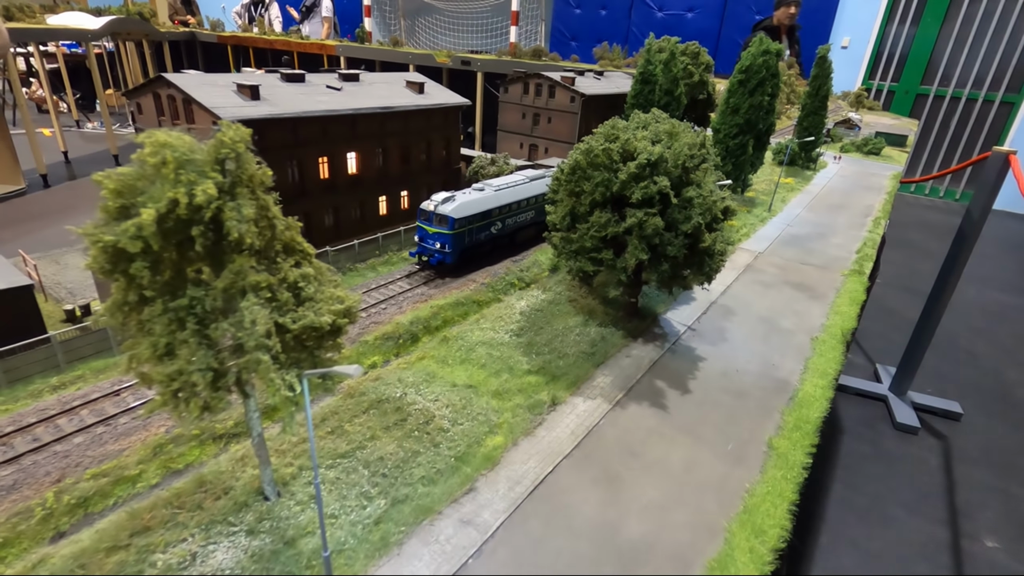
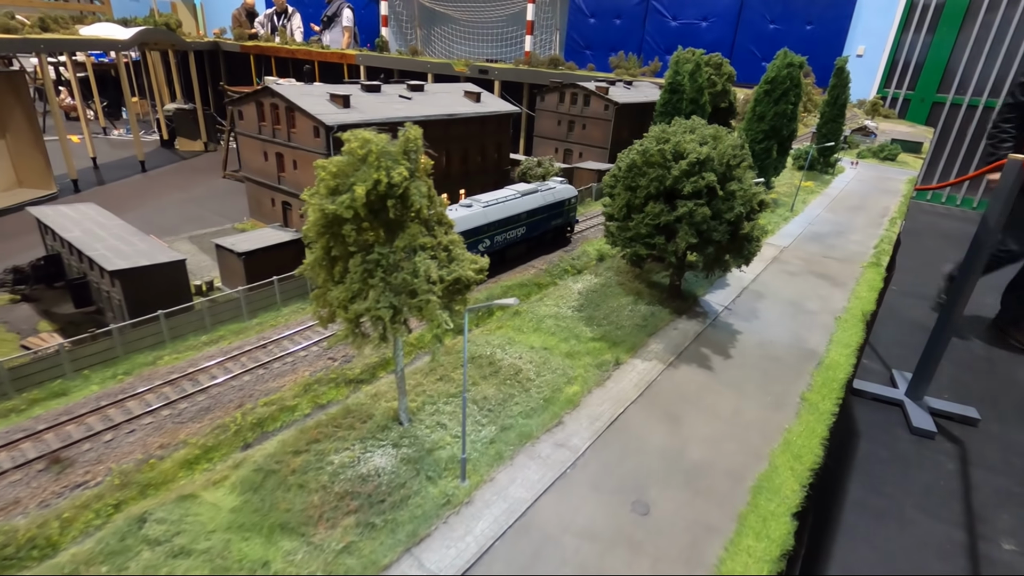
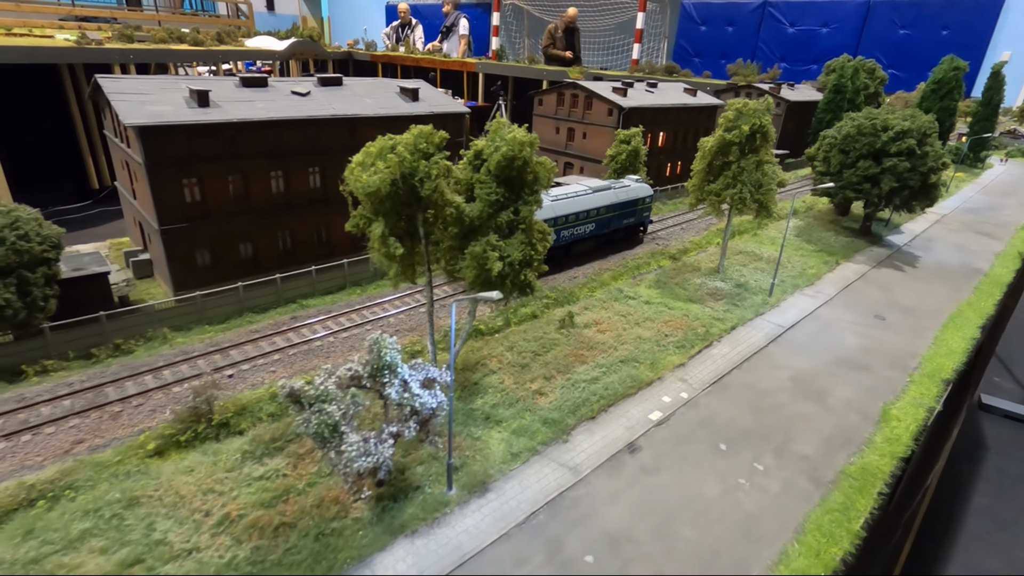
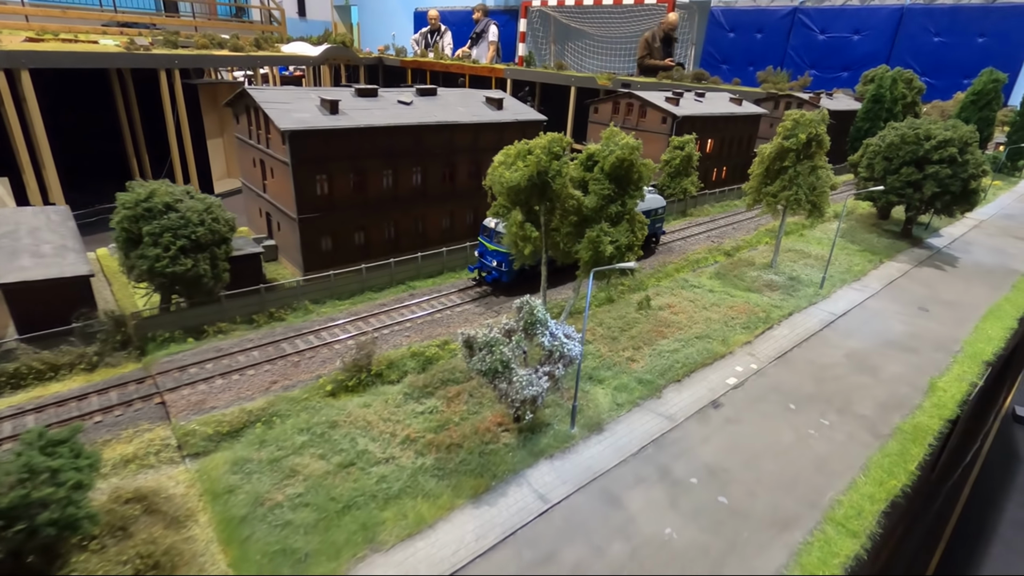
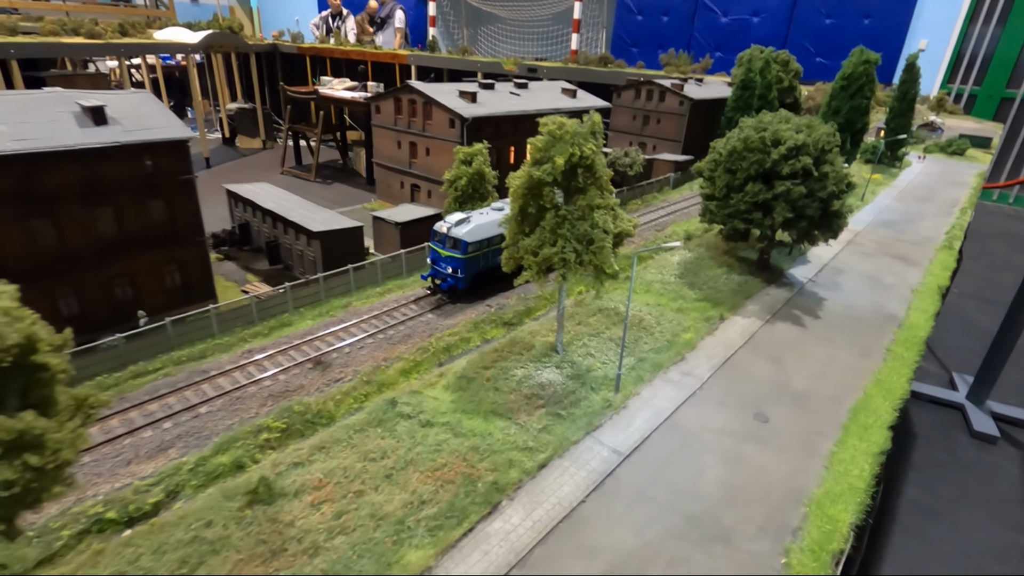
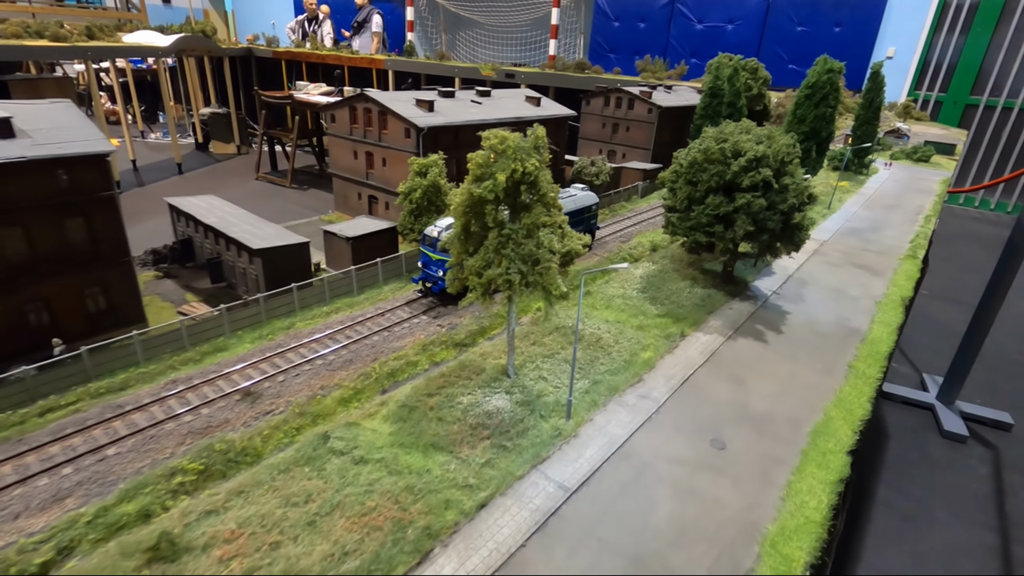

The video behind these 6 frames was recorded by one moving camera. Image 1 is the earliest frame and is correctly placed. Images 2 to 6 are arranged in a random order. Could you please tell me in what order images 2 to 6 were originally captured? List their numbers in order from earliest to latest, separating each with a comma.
2, 6, 5, 3, 4
